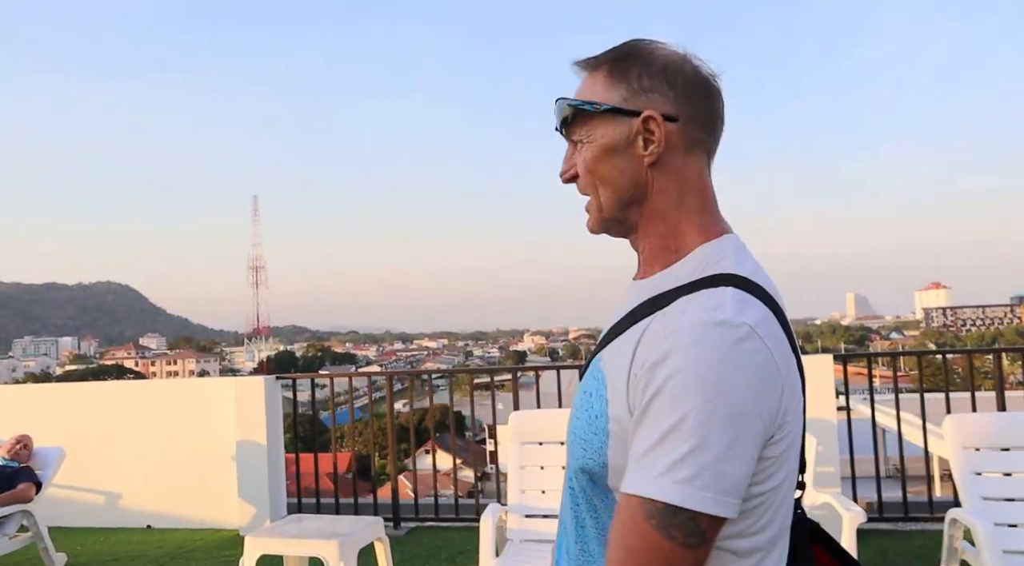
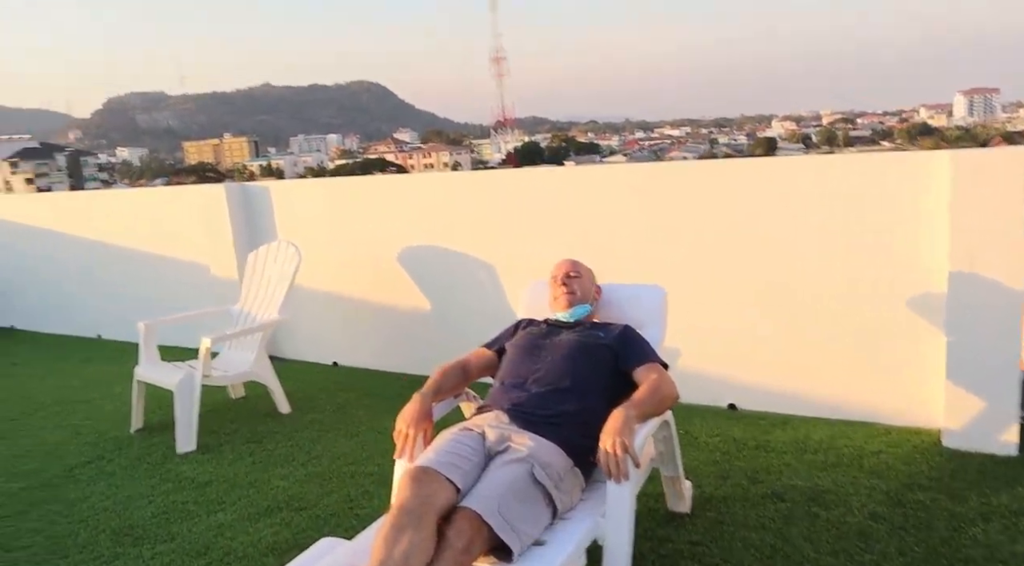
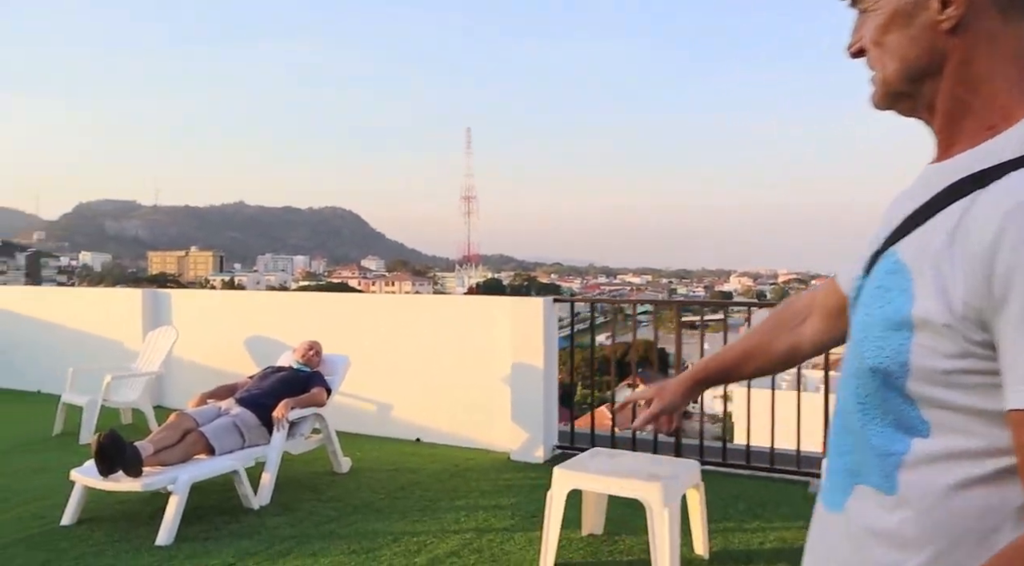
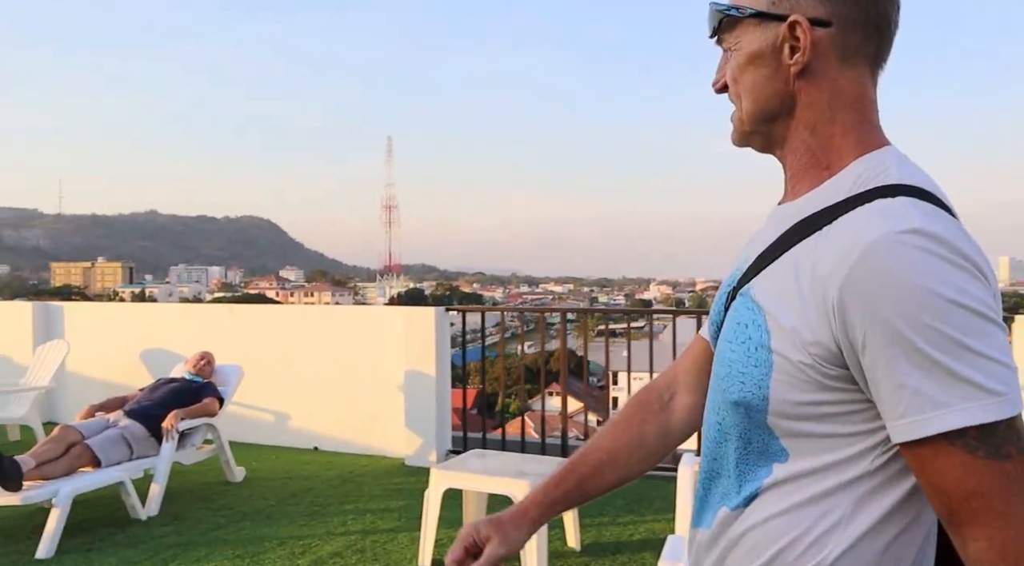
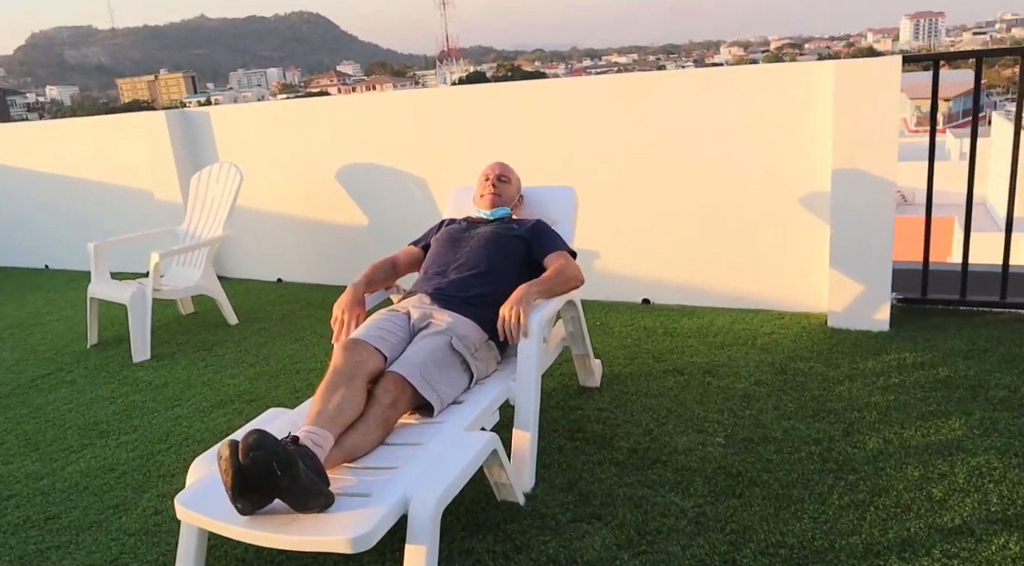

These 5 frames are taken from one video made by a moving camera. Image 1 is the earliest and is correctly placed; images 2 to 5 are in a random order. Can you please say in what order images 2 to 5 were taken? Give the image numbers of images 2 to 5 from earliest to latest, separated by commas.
4, 3, 5, 2
